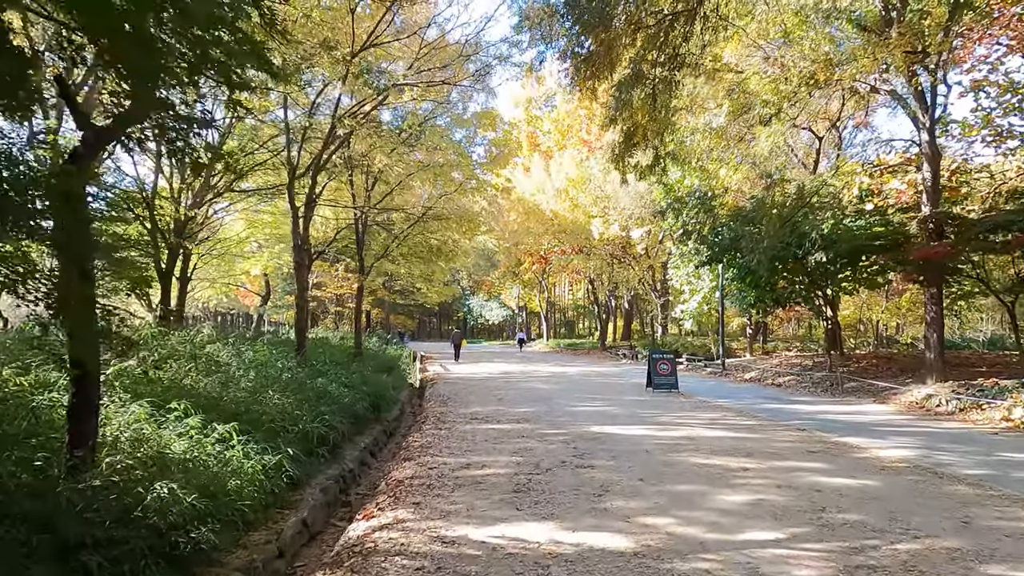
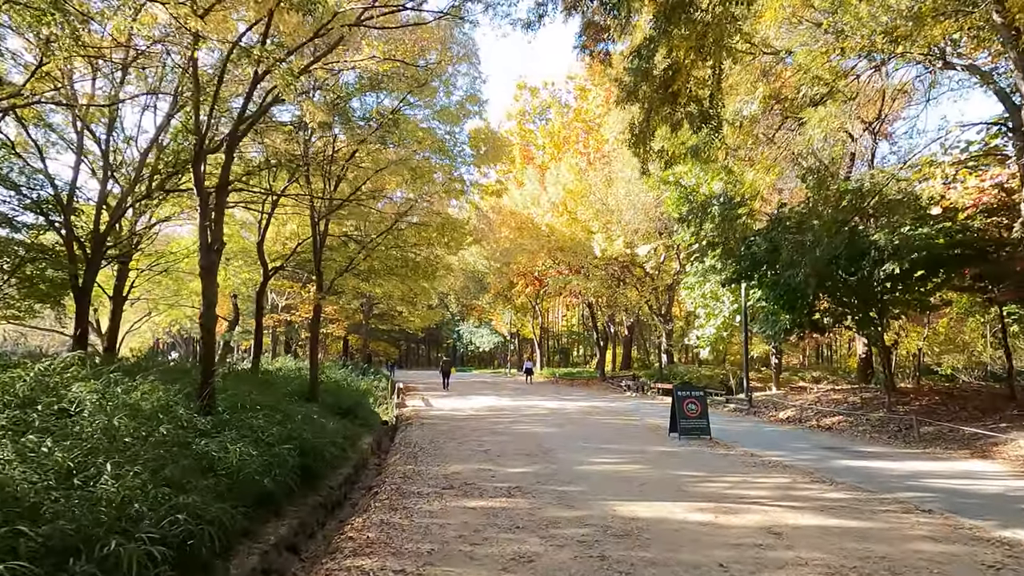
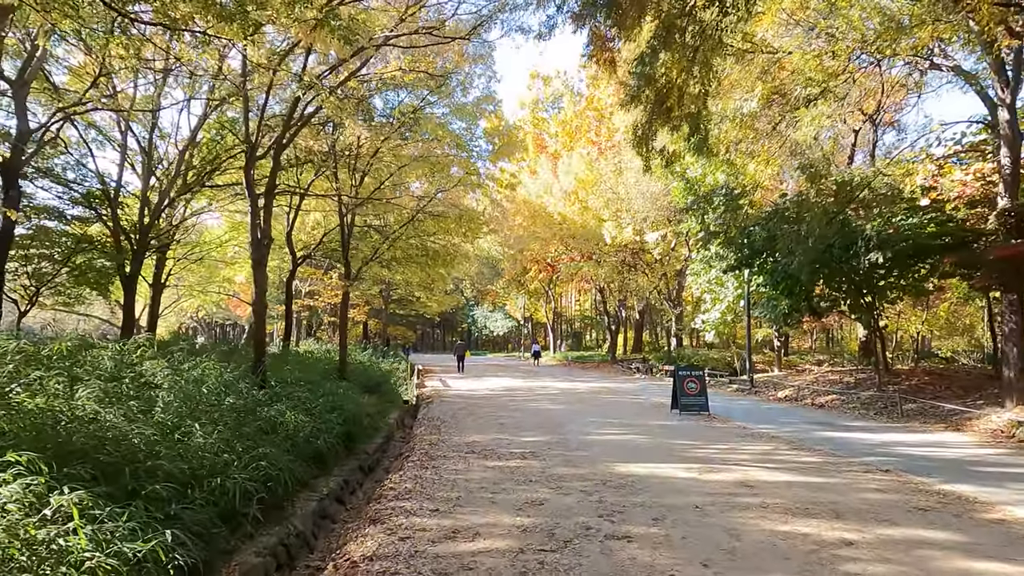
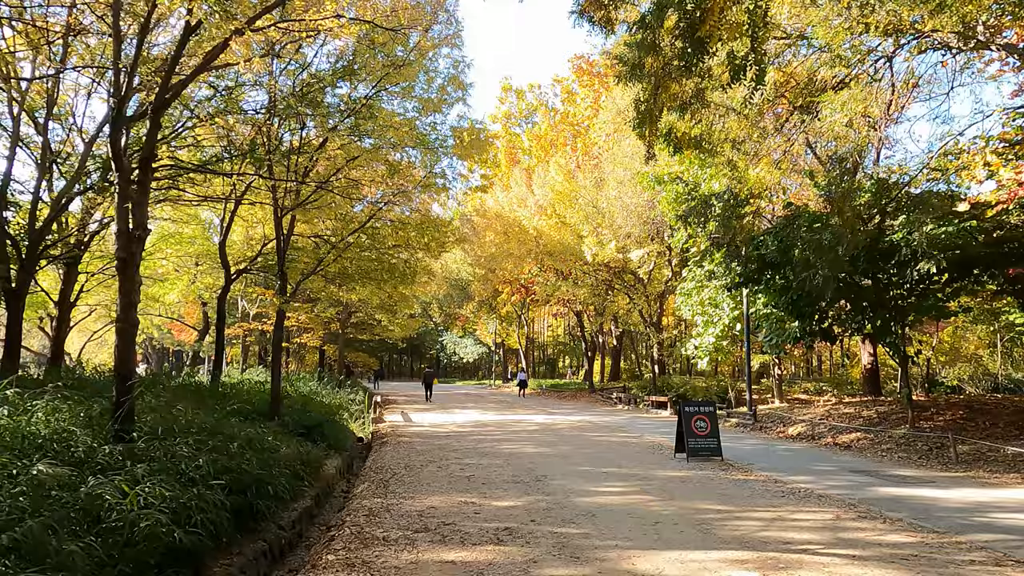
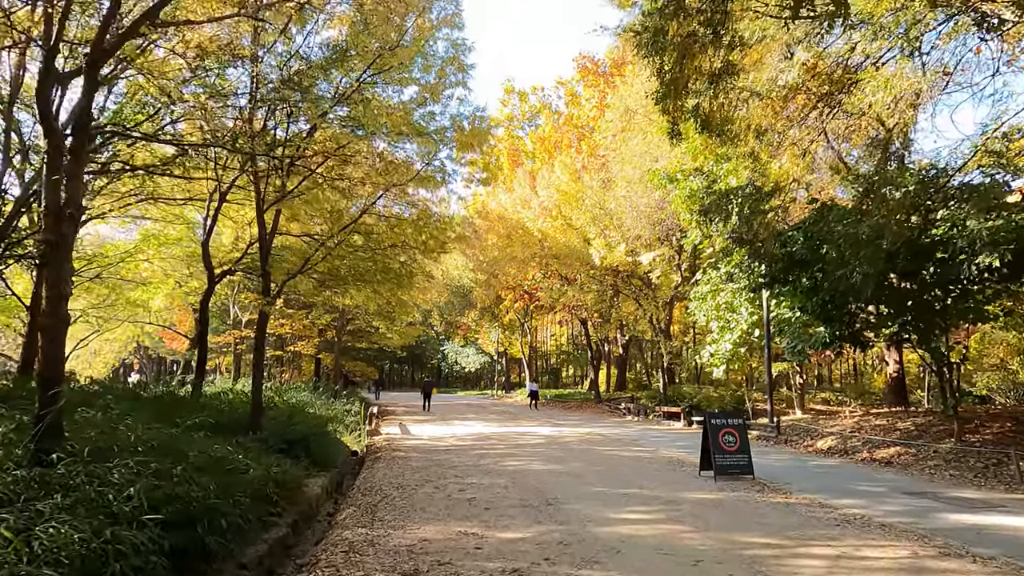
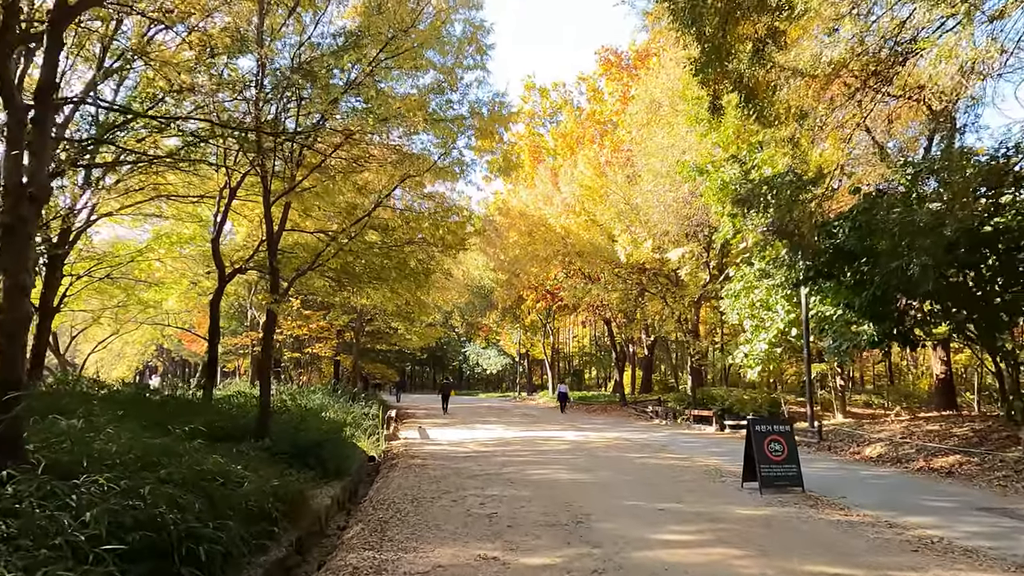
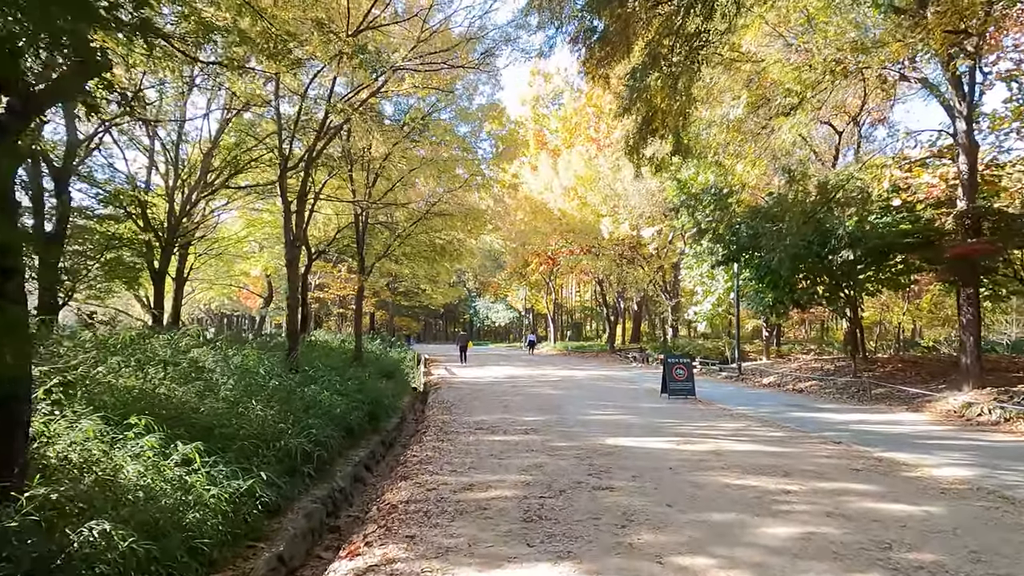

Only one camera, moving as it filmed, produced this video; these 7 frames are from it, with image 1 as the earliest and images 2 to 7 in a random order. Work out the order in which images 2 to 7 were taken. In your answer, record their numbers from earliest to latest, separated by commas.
7, 3, 2, 4, 5, 6
